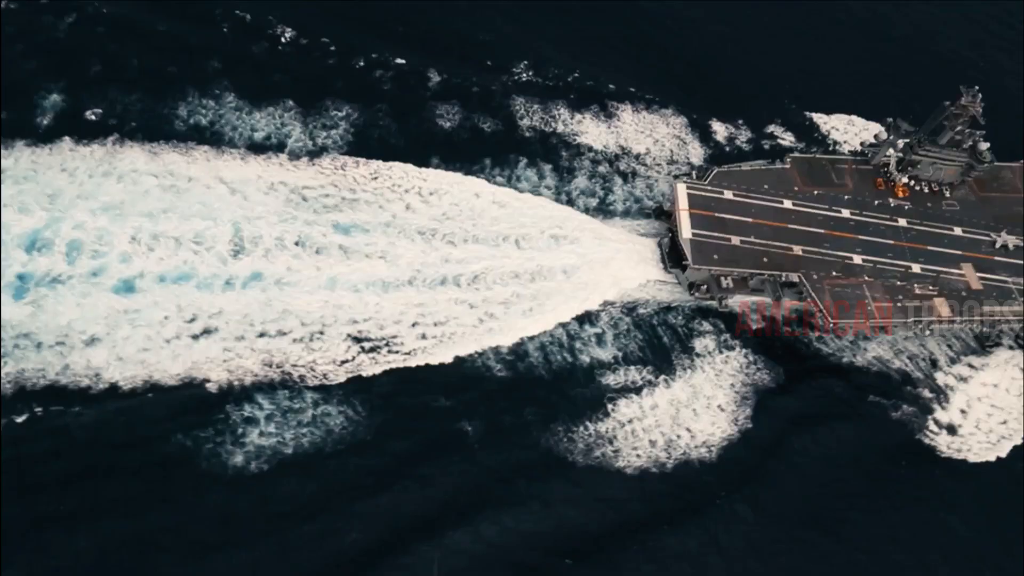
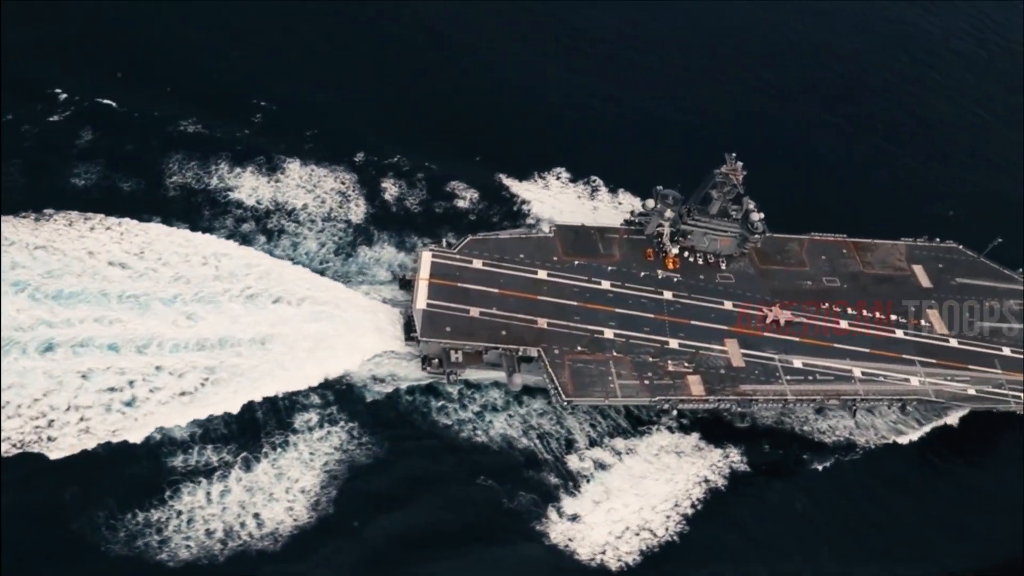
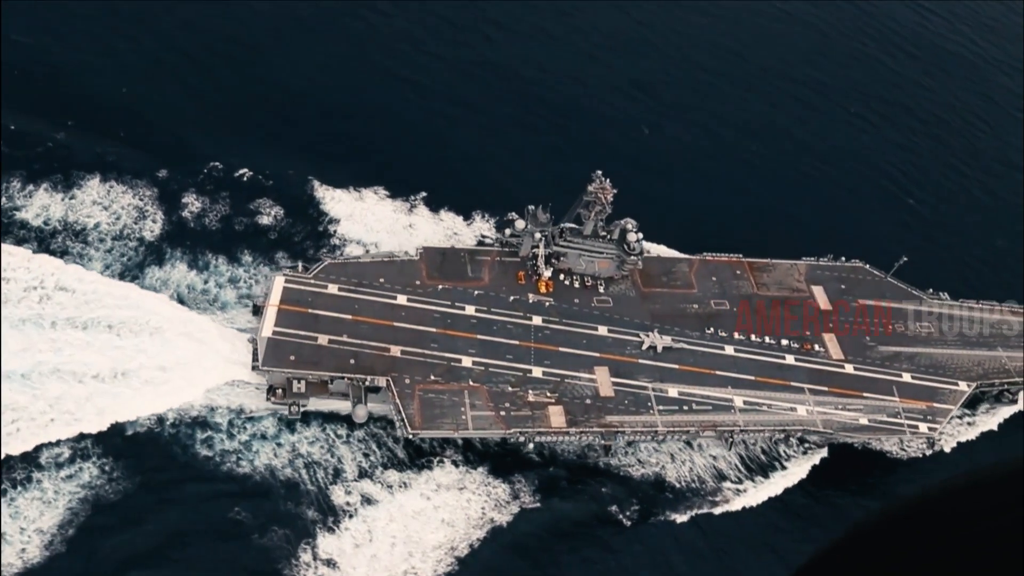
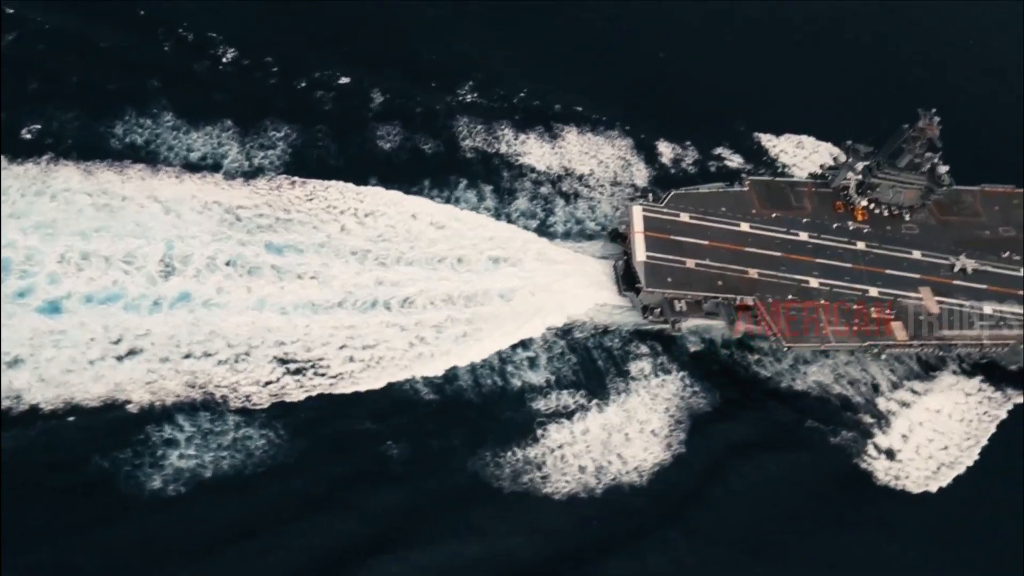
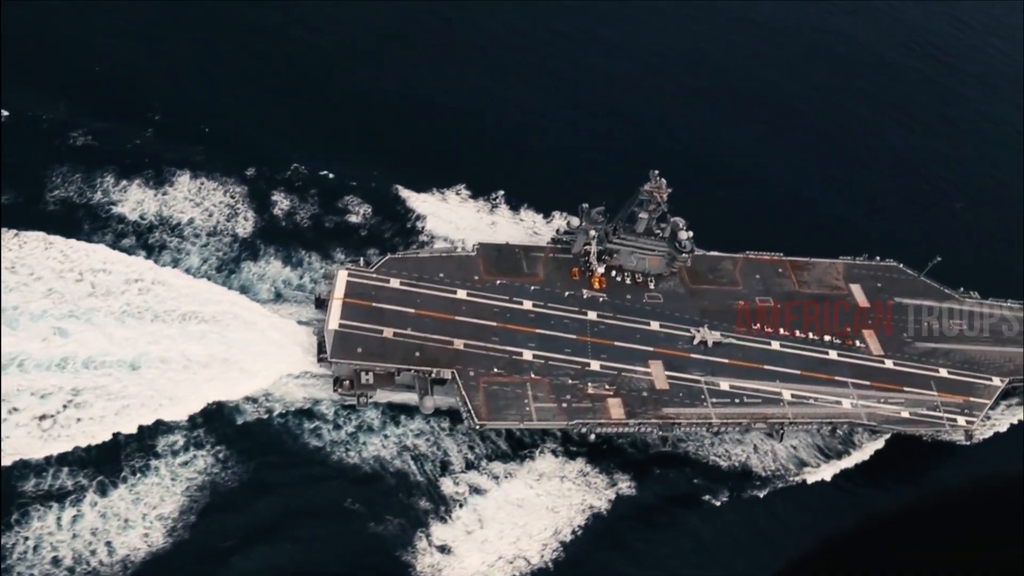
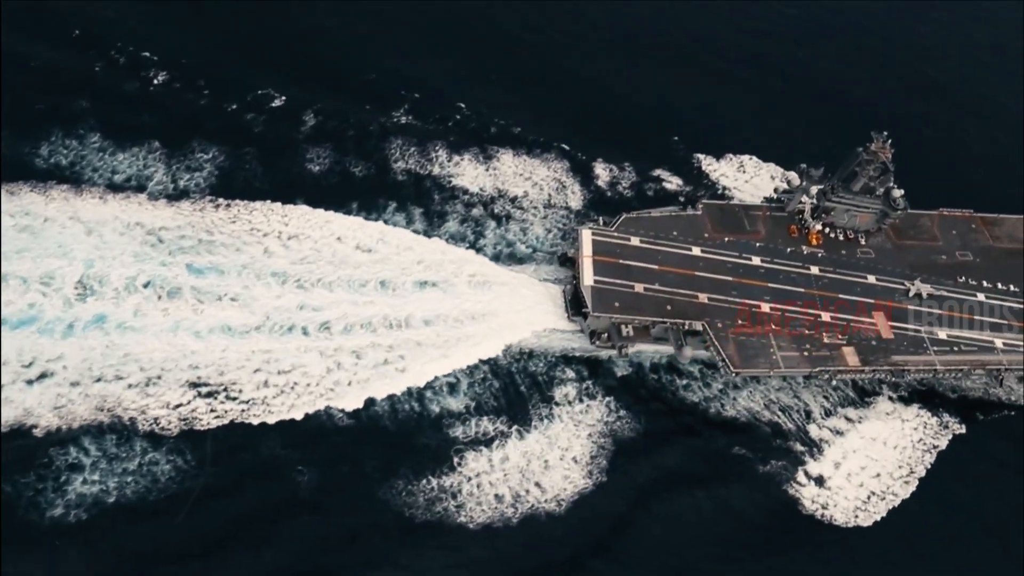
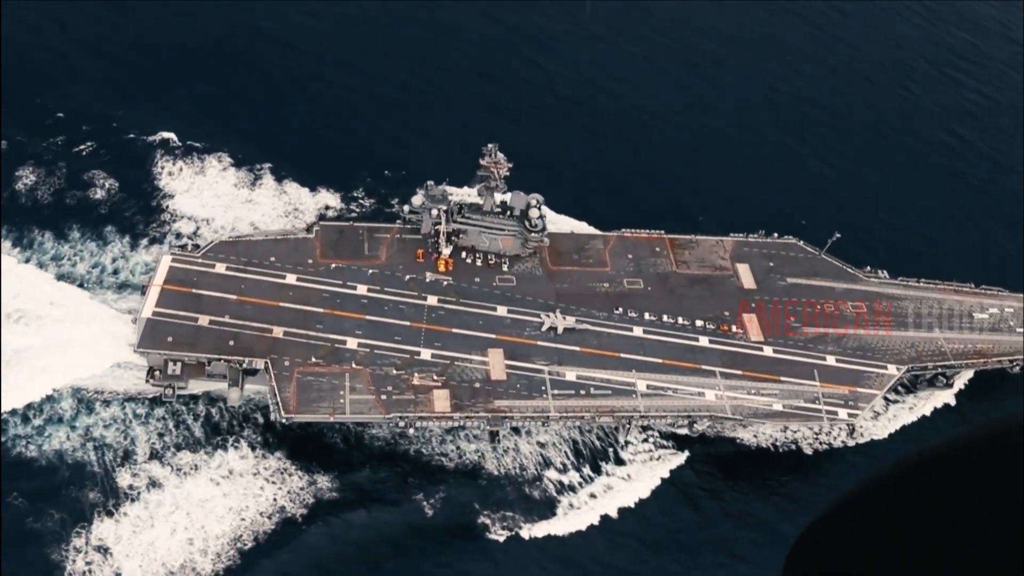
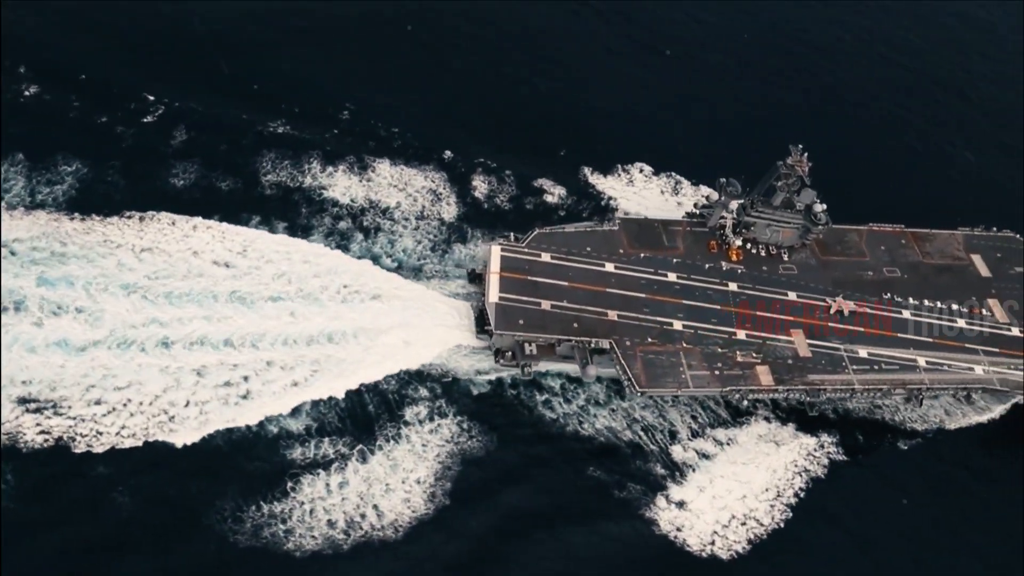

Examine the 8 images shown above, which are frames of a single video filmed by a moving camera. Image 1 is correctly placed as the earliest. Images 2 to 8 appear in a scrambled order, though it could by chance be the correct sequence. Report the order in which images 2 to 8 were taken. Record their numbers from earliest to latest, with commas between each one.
4, 6, 8, 2, 5, 3, 7
